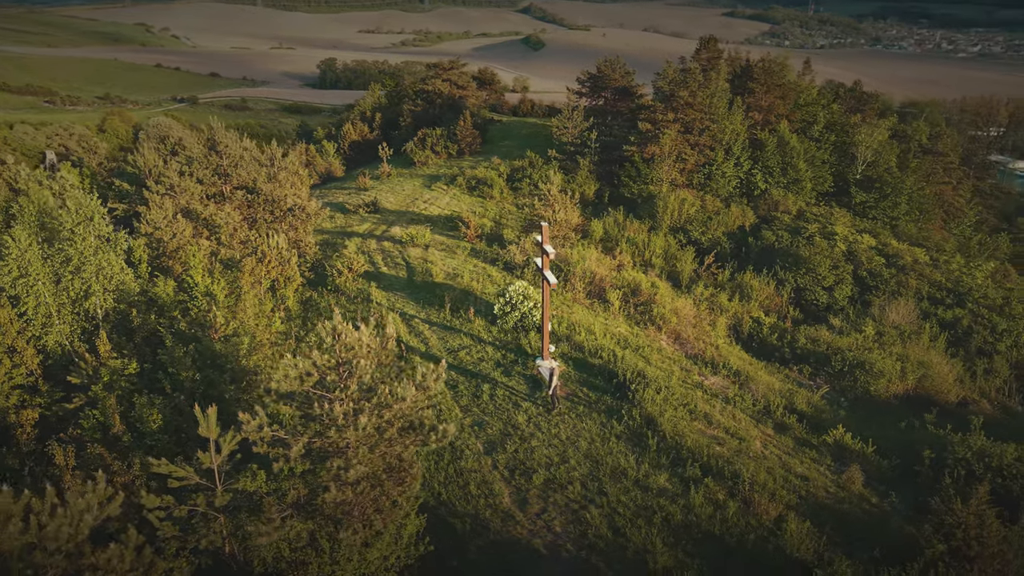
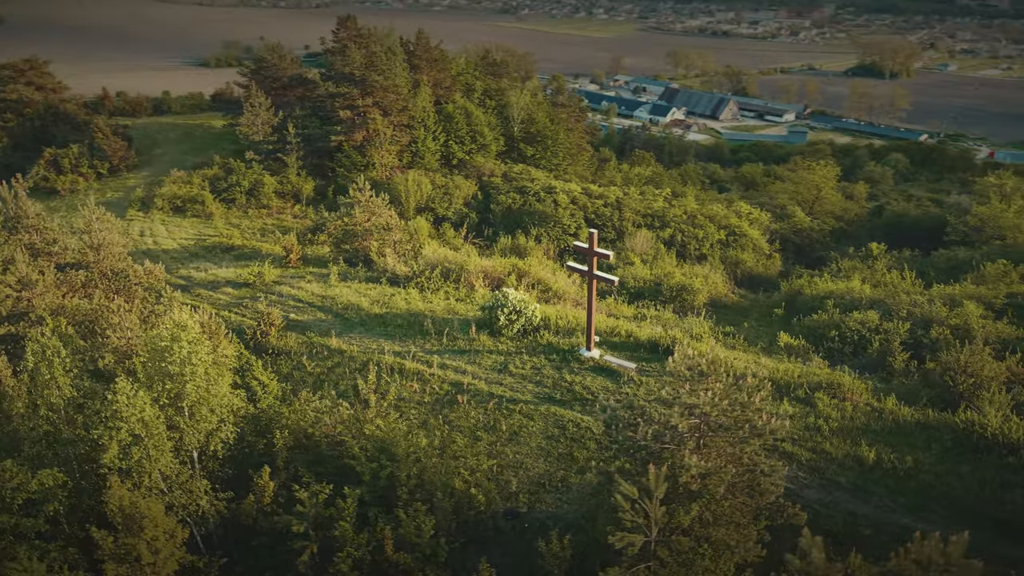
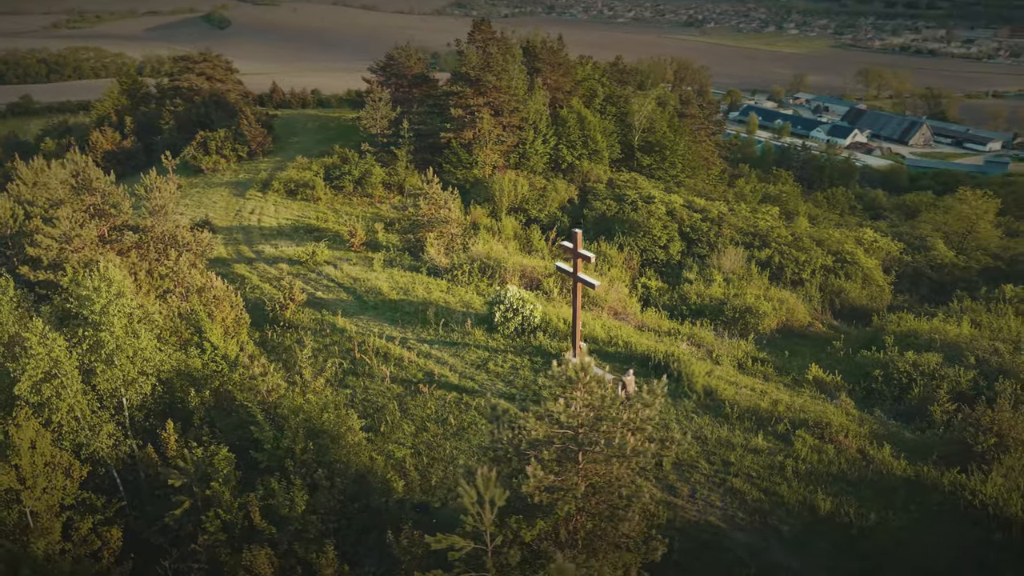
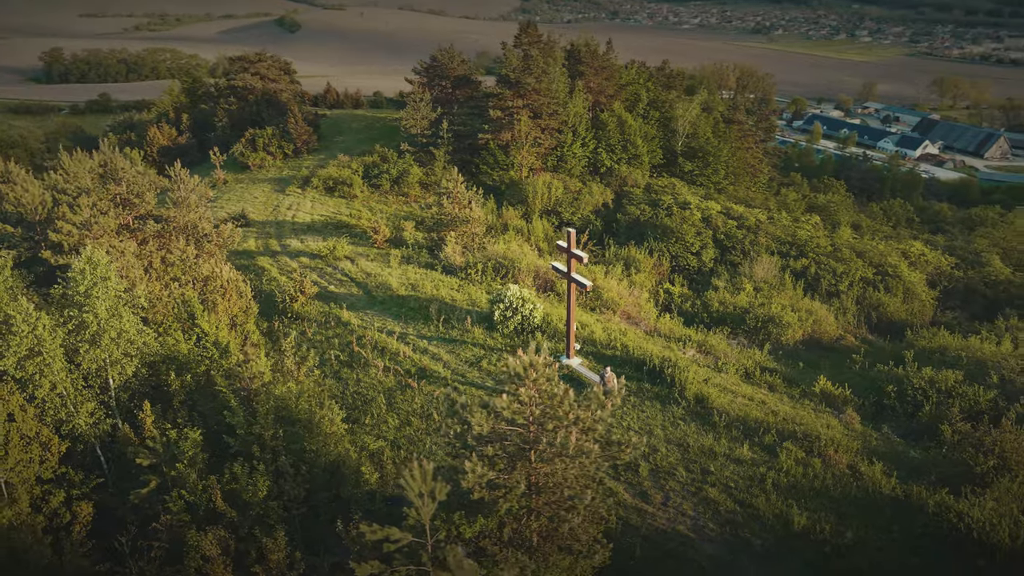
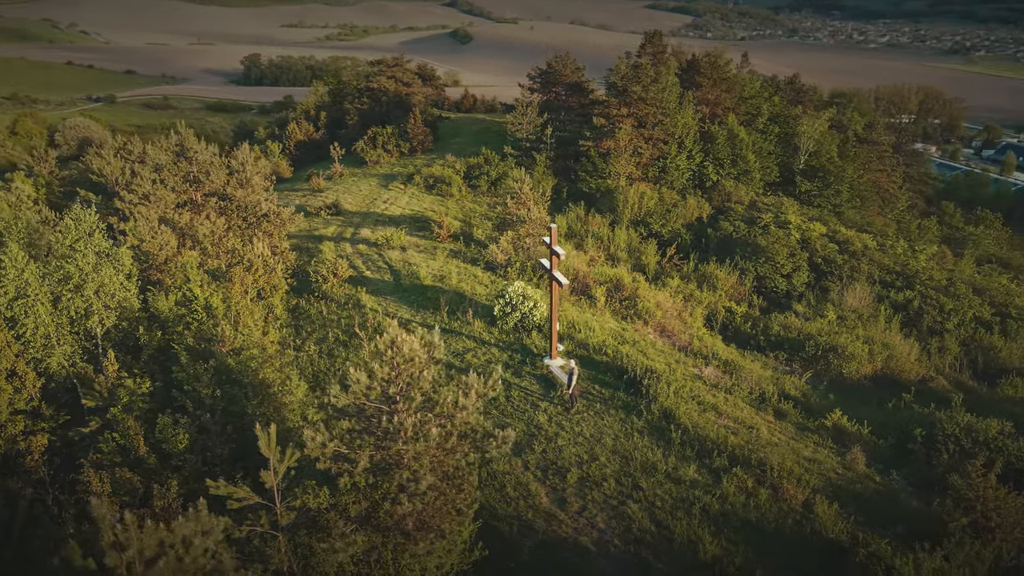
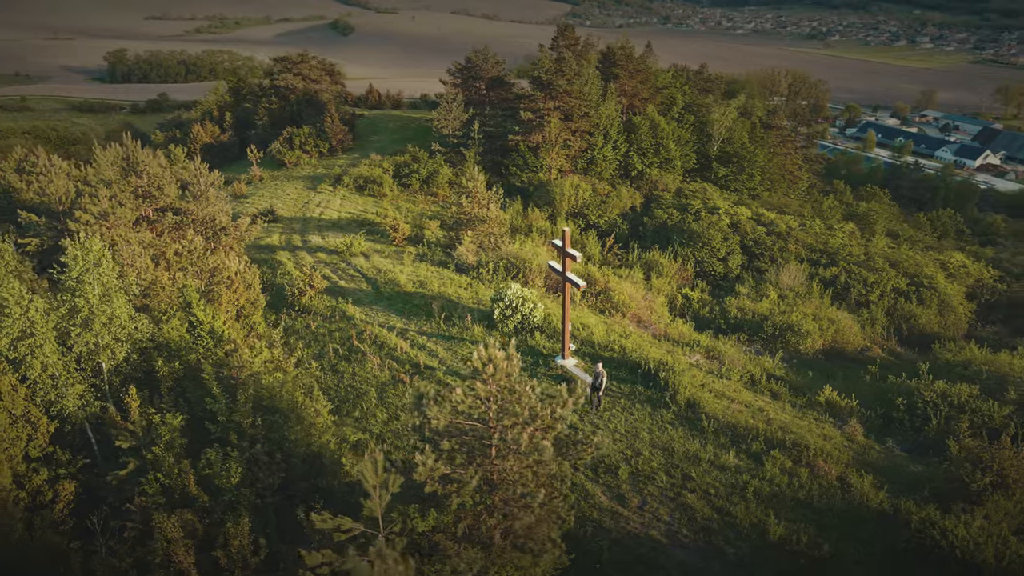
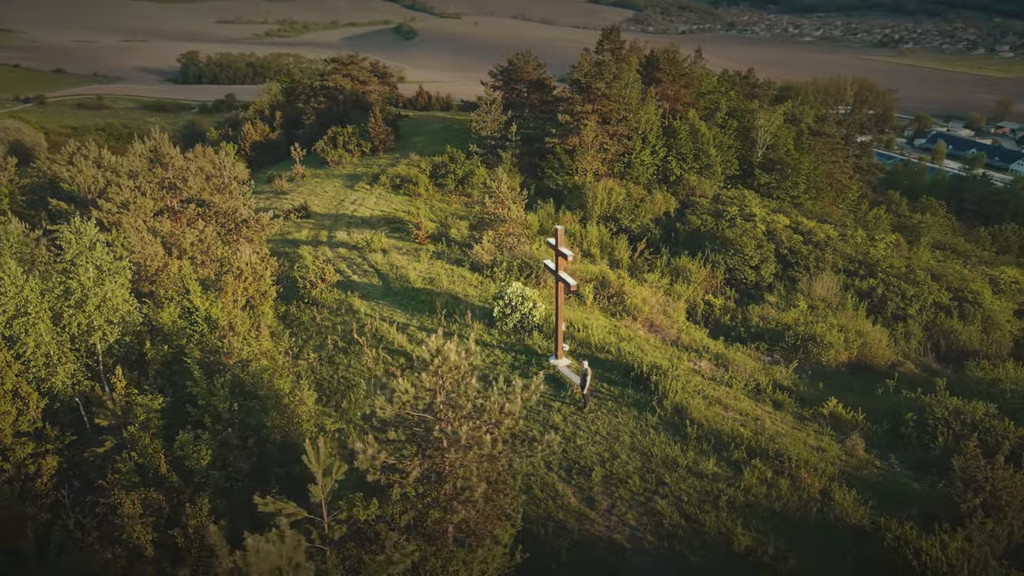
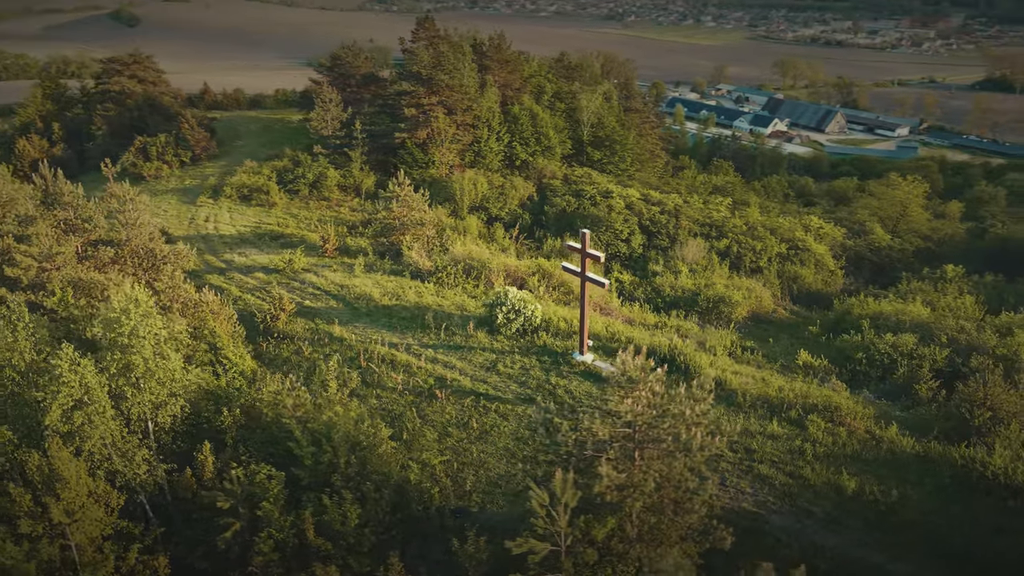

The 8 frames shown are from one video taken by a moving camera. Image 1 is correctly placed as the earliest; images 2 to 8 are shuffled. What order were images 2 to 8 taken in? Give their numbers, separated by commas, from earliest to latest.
5, 7, 6, 4, 3, 8, 2
